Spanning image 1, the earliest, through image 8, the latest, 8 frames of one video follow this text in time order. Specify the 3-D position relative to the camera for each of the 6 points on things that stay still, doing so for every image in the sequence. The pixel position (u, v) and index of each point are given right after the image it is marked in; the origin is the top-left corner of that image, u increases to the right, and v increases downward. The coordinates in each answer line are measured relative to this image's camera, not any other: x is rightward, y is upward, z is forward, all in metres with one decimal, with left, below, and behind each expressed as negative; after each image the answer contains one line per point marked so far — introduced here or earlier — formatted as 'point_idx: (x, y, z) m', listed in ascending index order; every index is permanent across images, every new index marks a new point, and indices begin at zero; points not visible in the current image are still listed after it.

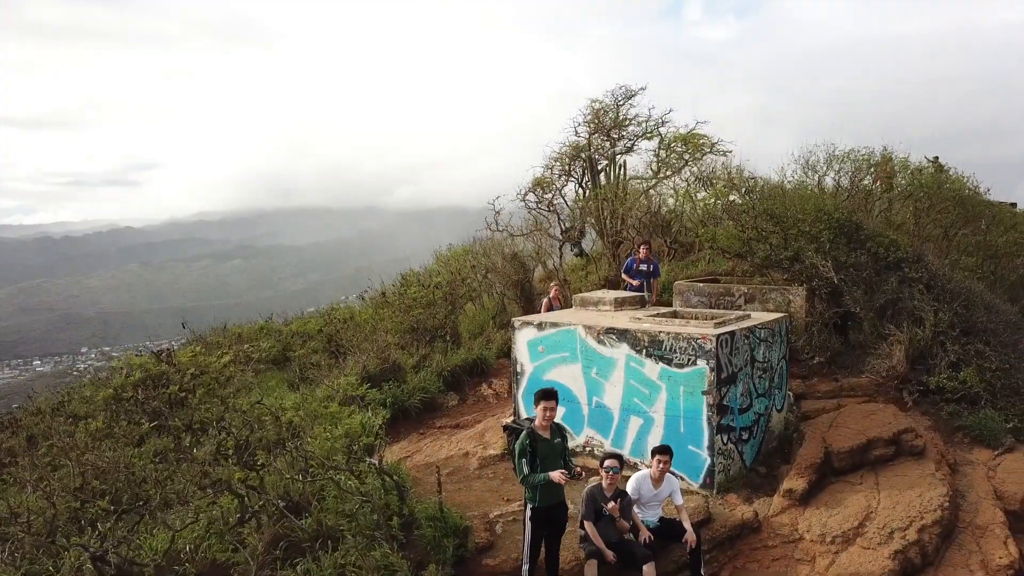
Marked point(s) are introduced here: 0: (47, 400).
0: (-8.8, -2.3, +11.0) m
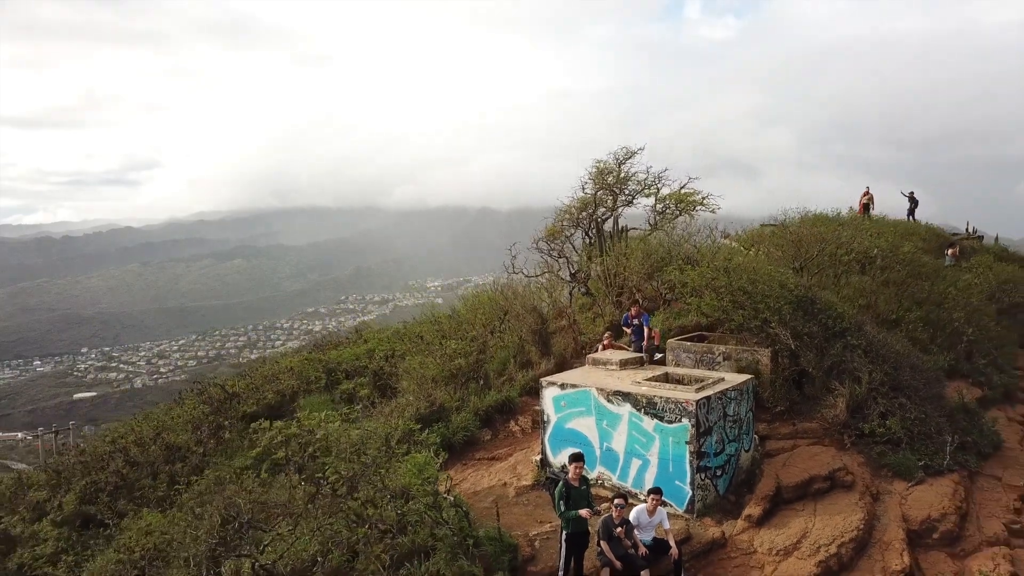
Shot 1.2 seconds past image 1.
0: (-8.5, -3.1, +12.4) m
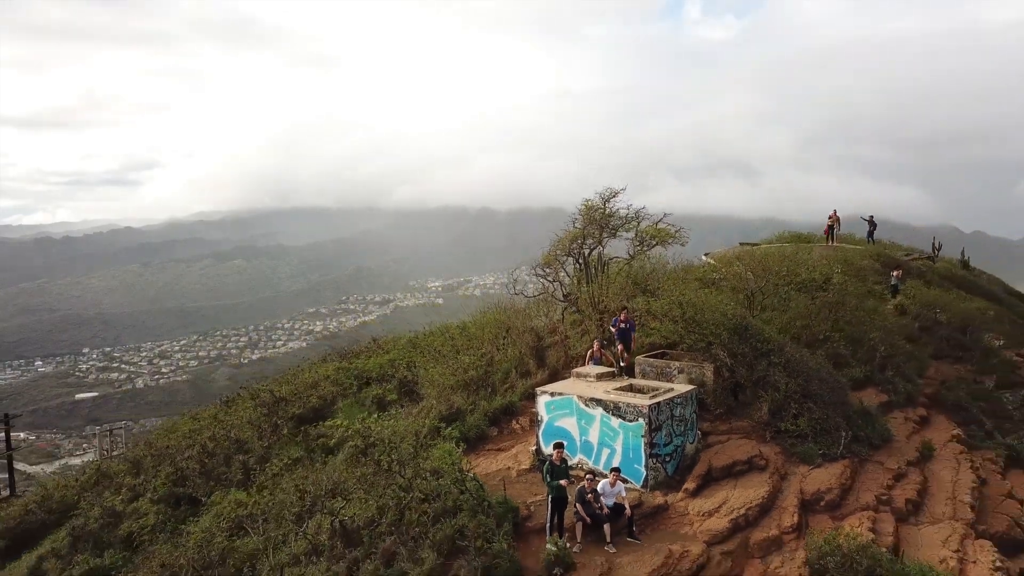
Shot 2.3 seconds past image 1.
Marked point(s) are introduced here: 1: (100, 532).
0: (-8.5, -3.5, +14.5) m
1: (-6.9, -4.1, +9.8) m
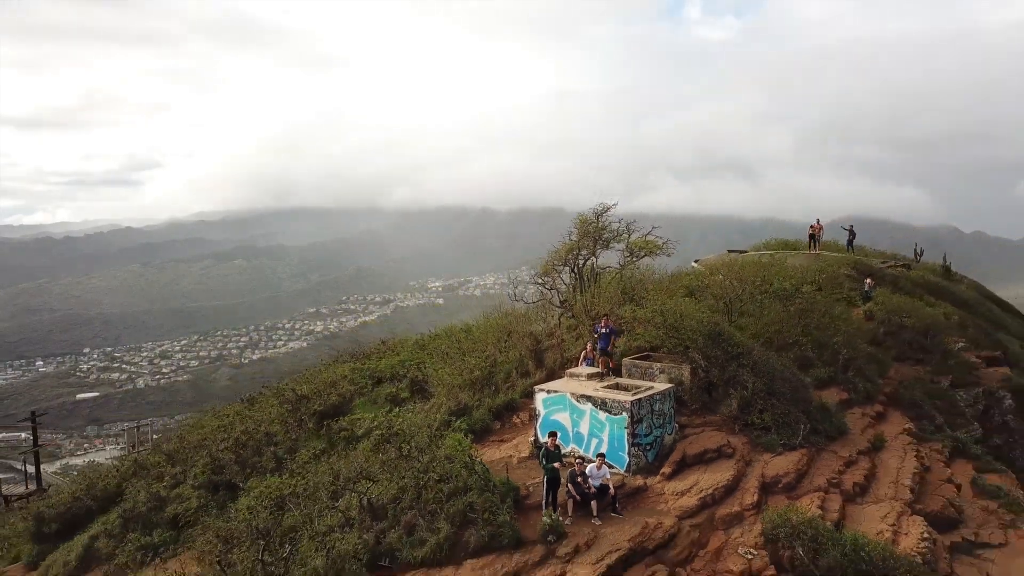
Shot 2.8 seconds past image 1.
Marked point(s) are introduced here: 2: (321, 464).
0: (-8.4, -3.7, +15.7) m
1: (-6.9, -4.3, +11.1) m
2: (-3.3, -3.0, +10.1) m
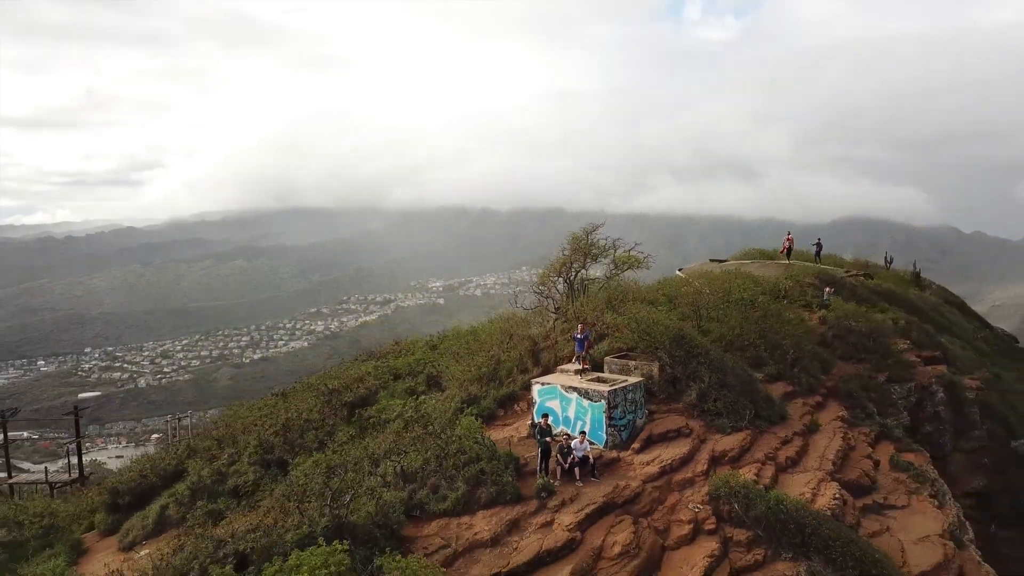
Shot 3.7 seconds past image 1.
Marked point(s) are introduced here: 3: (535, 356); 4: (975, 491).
0: (-8.4, -4.0, +18.0) m
1: (-6.9, -4.5, +13.3) m
2: (-3.3, -3.3, +12.3) m
3: (+0.6, -1.8, +15.8) m
4: (+12.0, -5.3, +15.0) m
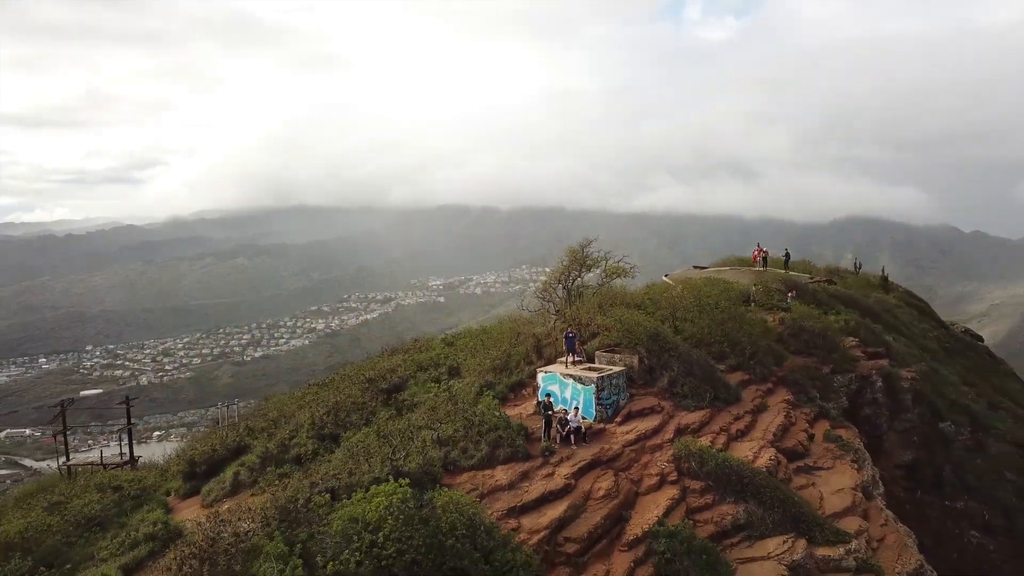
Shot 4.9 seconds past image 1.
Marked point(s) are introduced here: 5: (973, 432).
0: (-8.2, -4.1, +21.1) m
1: (-6.7, -4.7, +16.4) m
2: (-3.0, -3.5, +15.4) m
3: (+0.8, -2.0, +18.9) m
4: (+12.3, -5.5, +18.1) m
5: (+15.9, -5.0, +20.0) m
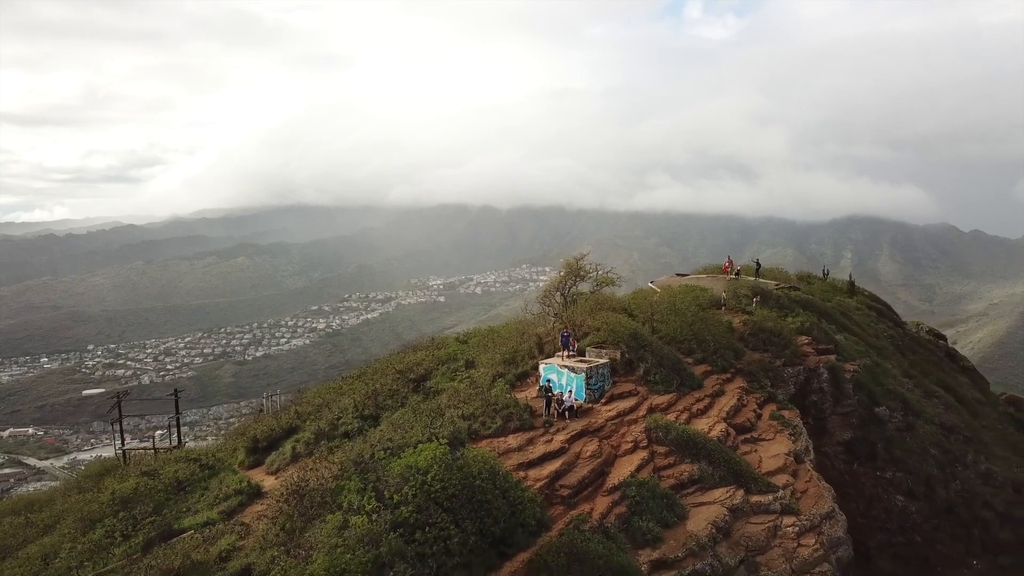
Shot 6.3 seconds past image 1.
0: (-7.9, -4.4, +24.8) m
1: (-6.4, -5.0, +20.2) m
2: (-2.8, -3.8, +19.2) m
3: (+1.1, -2.3, +22.6) m
4: (+12.5, -5.8, +21.9) m
5: (+16.1, -5.2, +23.8) m
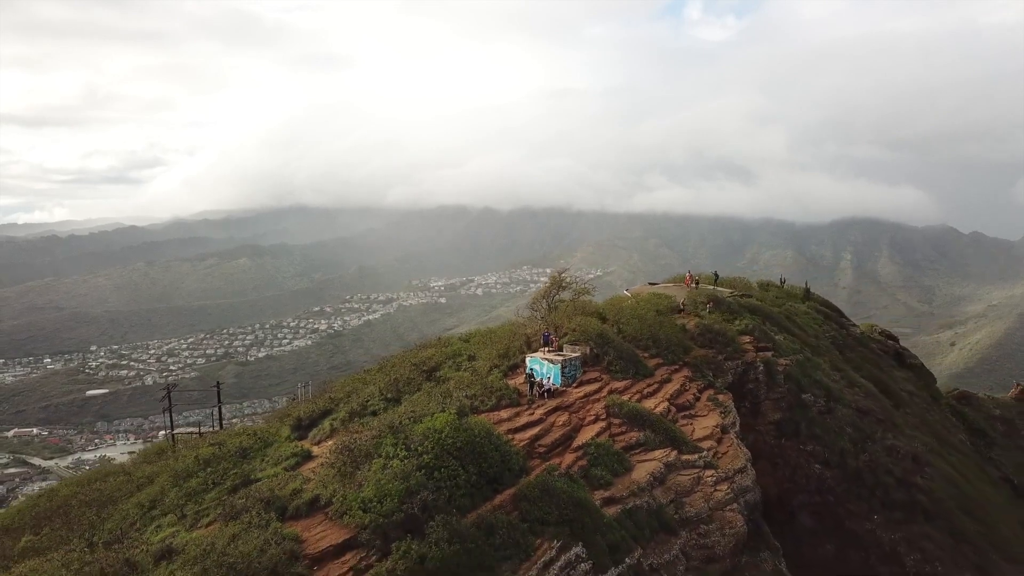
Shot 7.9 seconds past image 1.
0: (-8.3, -4.8, +30.1) m
1: (-6.7, -5.4, +25.4) m
2: (-3.1, -4.2, +24.4) m
3: (+0.8, -2.7, +27.9) m
4: (+12.2, -6.2, +27.1) m
5: (+15.8, -5.7, +29.0) m
